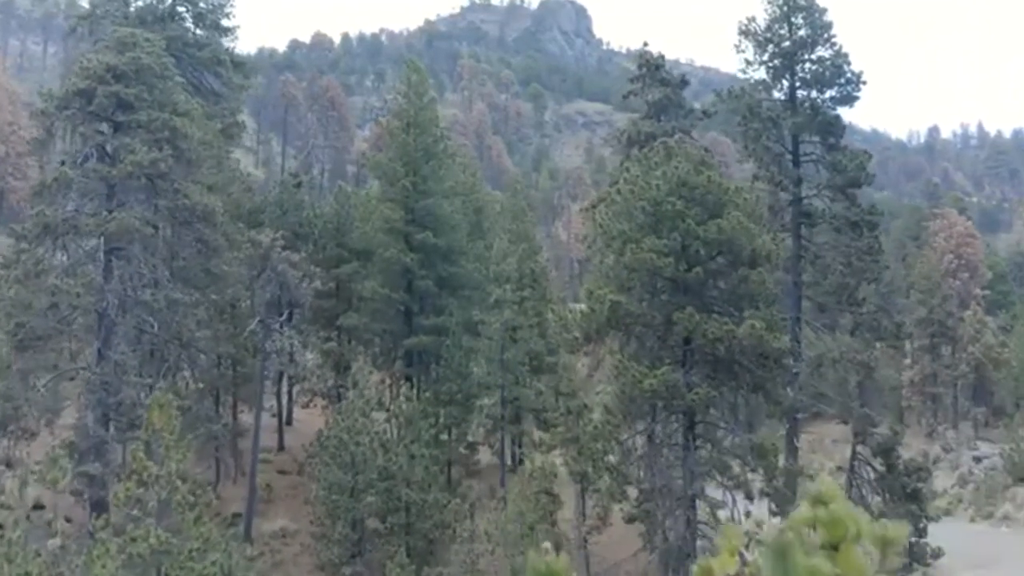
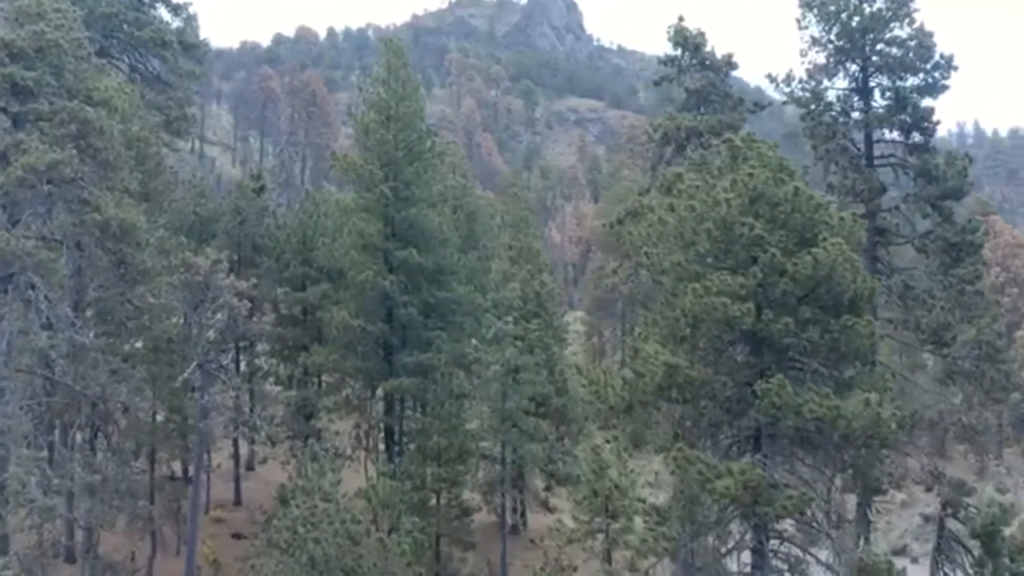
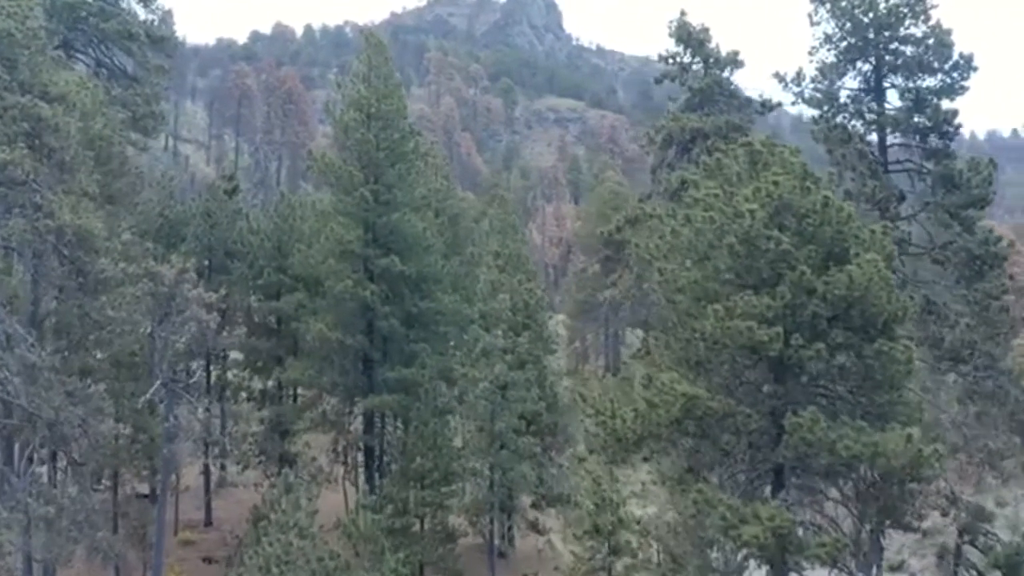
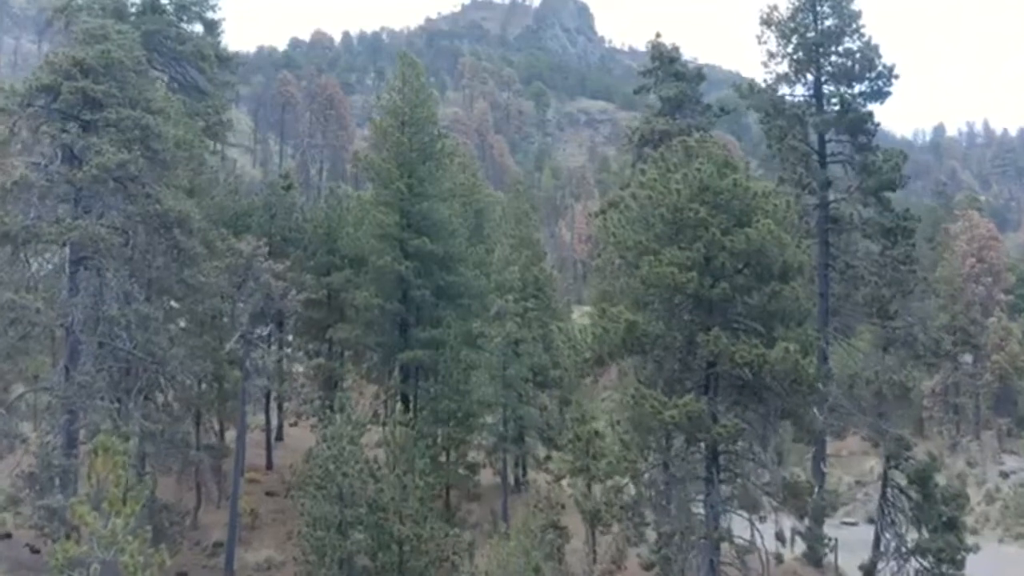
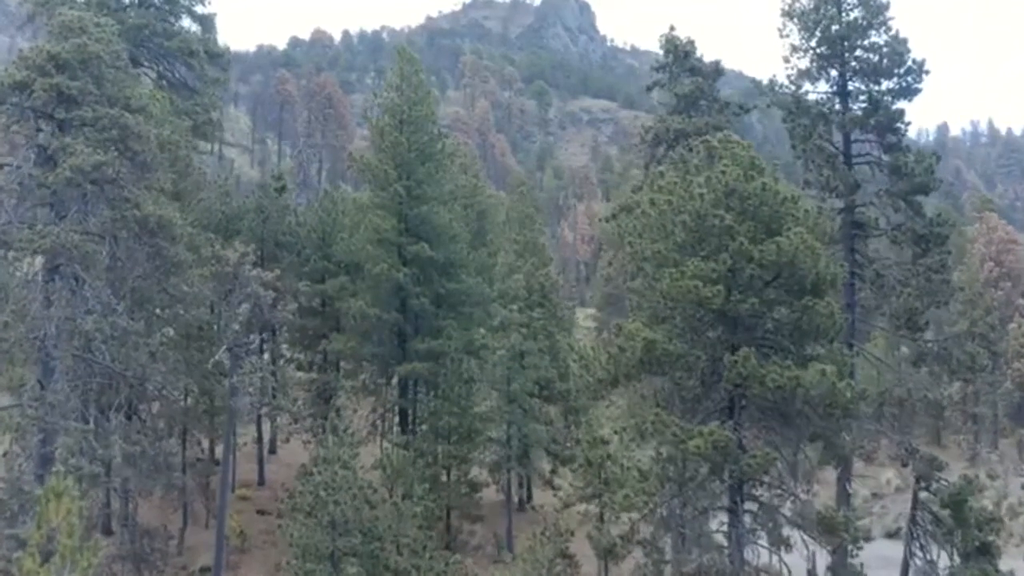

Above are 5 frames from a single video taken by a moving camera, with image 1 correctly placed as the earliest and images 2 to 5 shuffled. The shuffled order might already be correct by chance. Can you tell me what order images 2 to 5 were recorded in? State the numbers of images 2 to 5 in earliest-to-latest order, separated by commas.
4, 5, 2, 3
